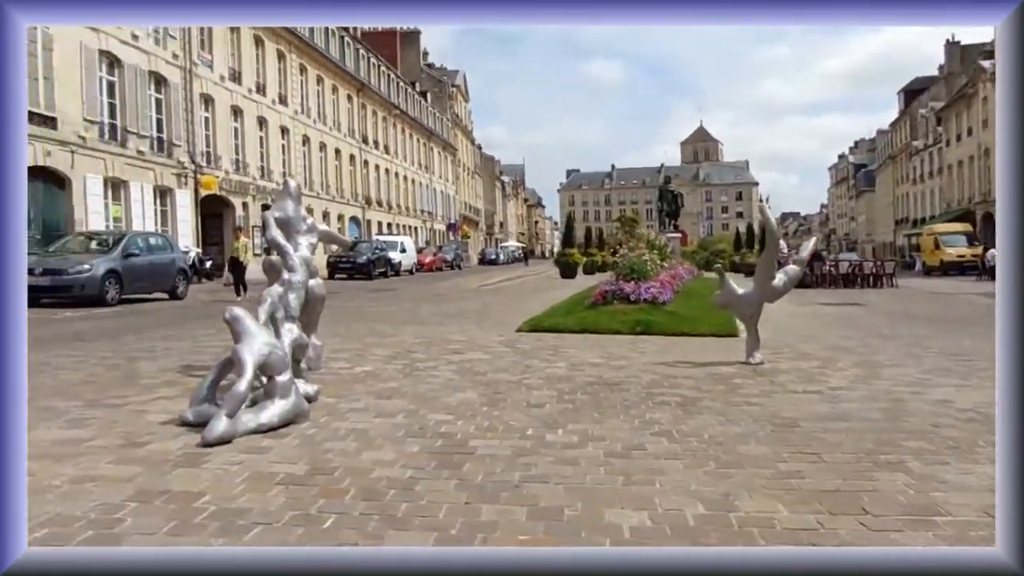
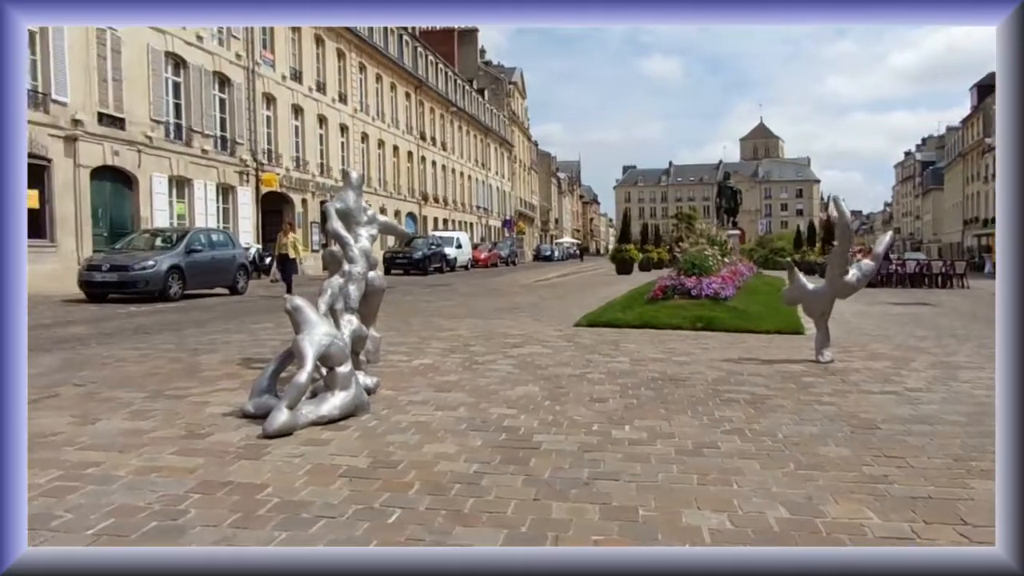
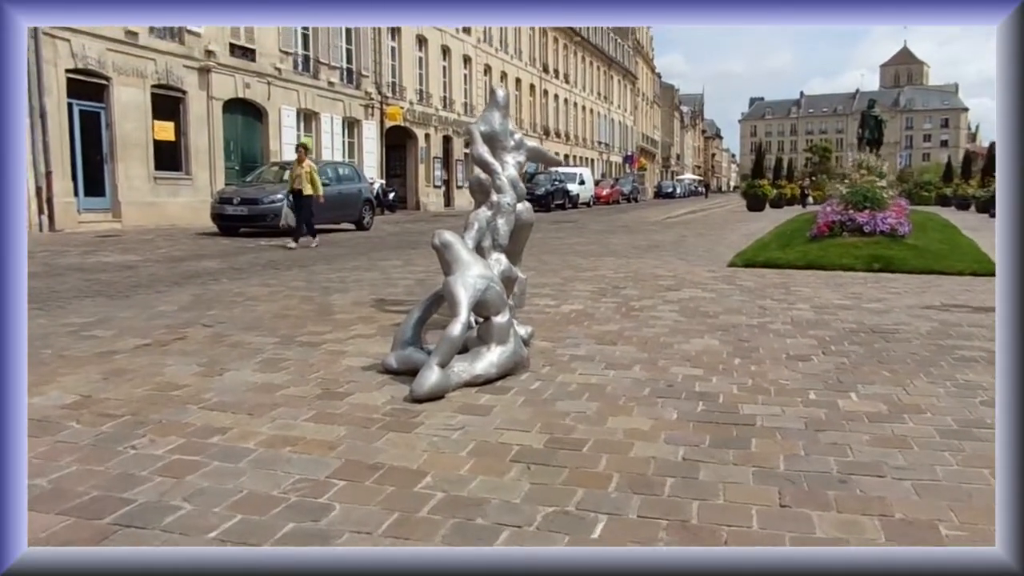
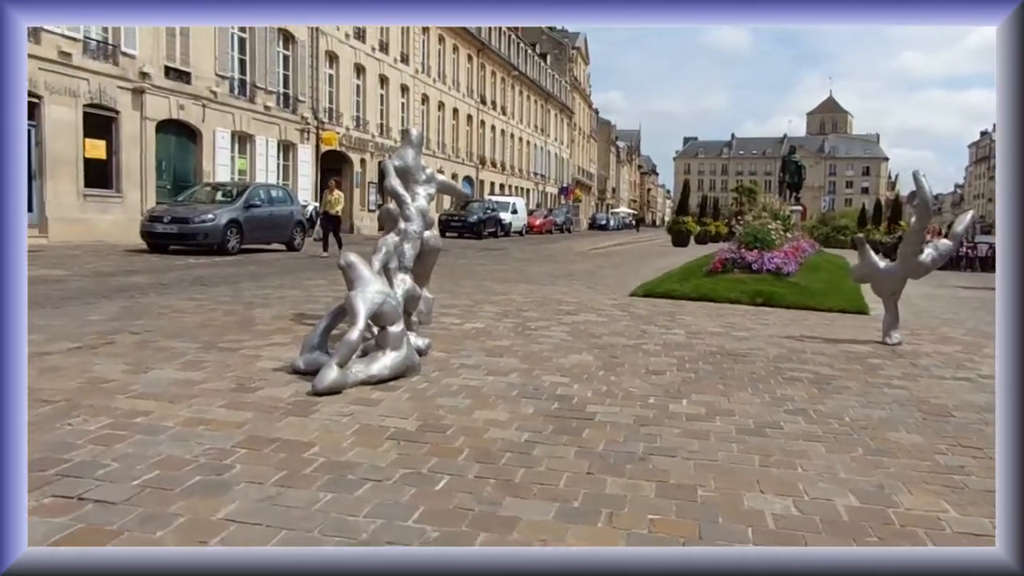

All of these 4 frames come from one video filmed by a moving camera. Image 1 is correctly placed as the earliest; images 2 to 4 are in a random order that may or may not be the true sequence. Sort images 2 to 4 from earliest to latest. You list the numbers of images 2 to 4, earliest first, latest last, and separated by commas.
2, 4, 3
